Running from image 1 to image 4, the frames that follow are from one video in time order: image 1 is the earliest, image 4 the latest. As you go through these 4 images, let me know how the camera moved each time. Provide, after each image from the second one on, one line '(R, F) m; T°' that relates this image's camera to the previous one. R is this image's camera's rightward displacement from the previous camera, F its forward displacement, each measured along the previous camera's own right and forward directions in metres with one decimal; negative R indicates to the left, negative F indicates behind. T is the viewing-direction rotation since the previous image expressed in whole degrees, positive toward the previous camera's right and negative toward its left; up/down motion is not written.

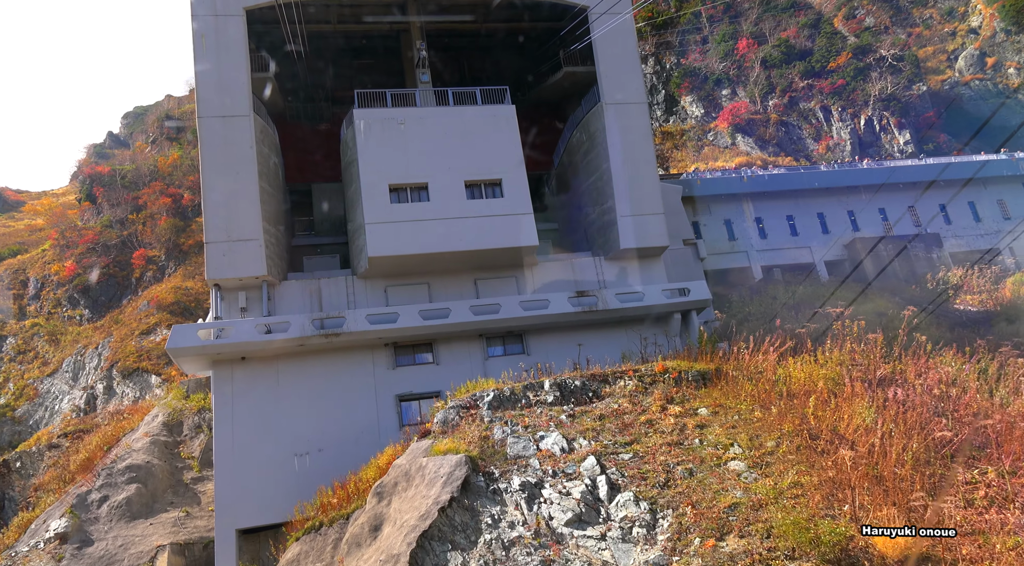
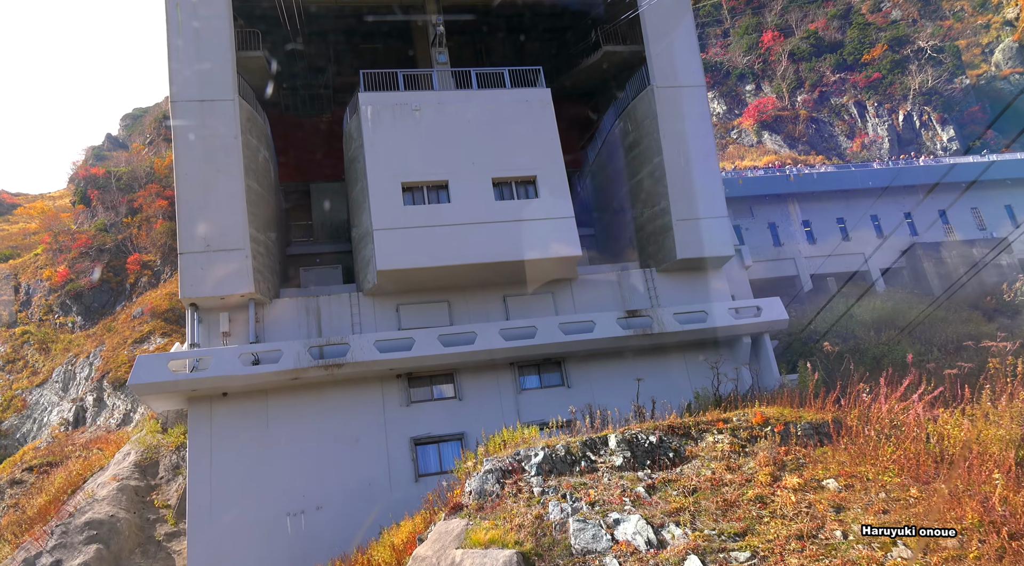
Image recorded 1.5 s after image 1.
(-0.8, +3.6) m; 0°
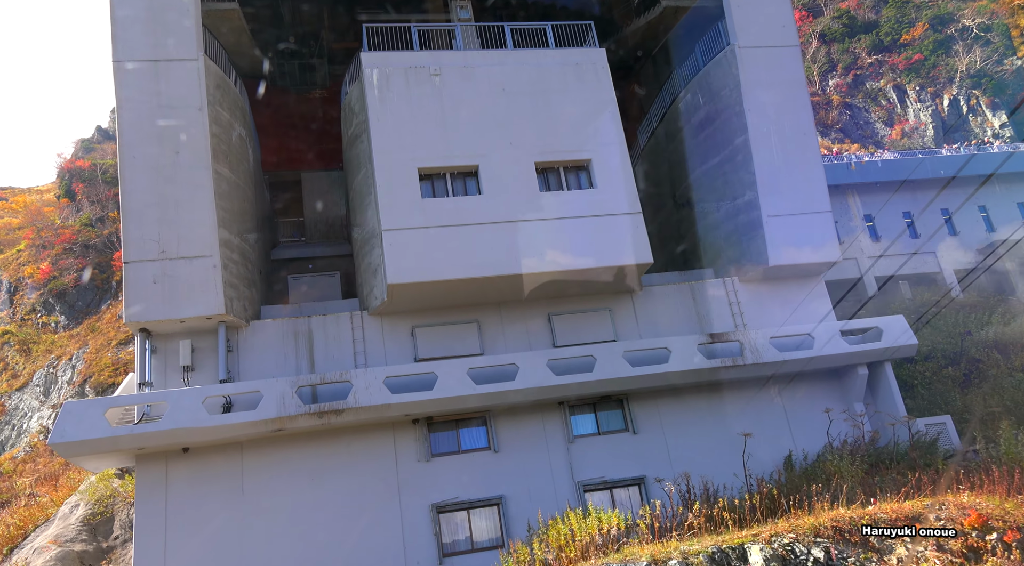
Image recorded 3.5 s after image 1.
(-1.0, +4.1) m; 0°
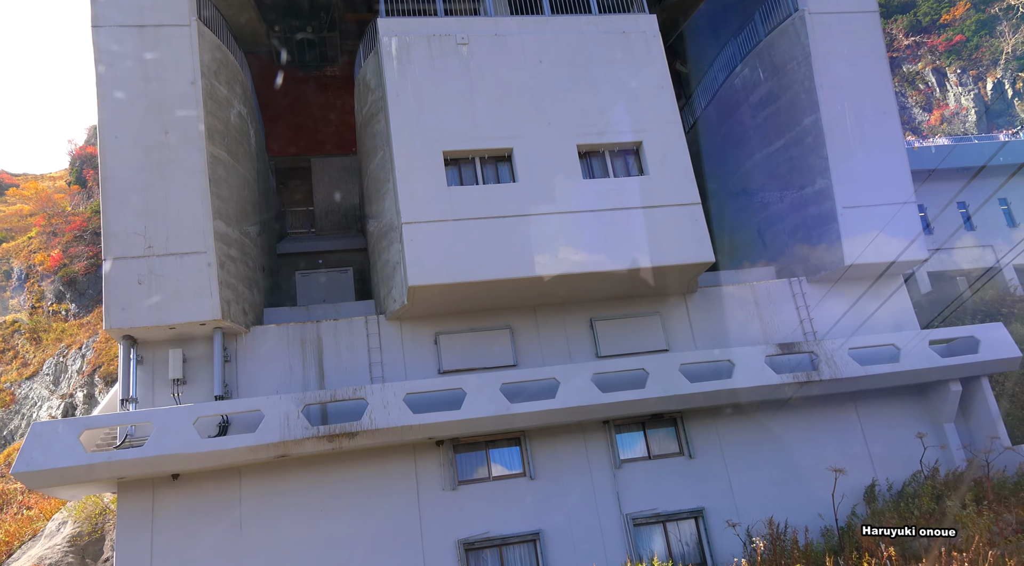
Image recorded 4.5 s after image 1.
(-0.4, +1.8) m; -1°
